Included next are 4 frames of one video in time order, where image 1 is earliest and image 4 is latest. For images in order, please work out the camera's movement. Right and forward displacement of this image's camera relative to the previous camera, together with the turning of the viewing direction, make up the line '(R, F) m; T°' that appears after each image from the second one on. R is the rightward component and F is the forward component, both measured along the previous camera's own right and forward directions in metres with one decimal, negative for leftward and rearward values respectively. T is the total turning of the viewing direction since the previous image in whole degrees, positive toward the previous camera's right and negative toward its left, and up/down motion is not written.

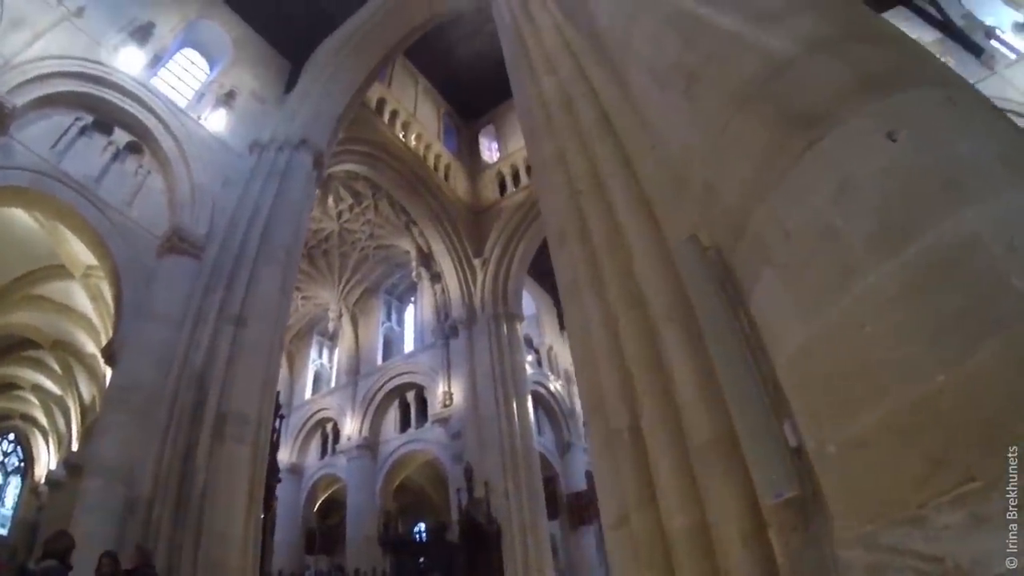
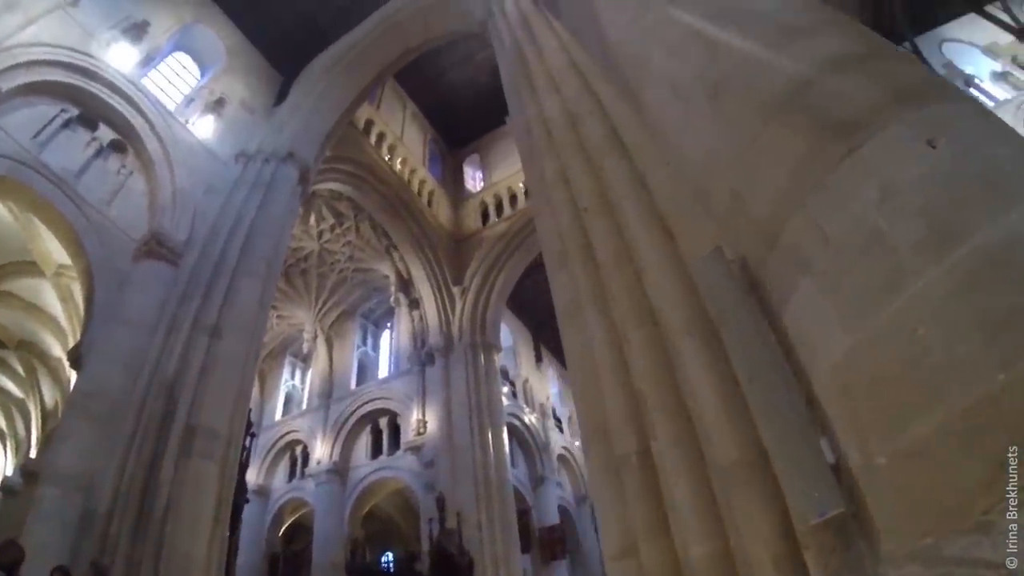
(-0.1, +0.1) m; +3°
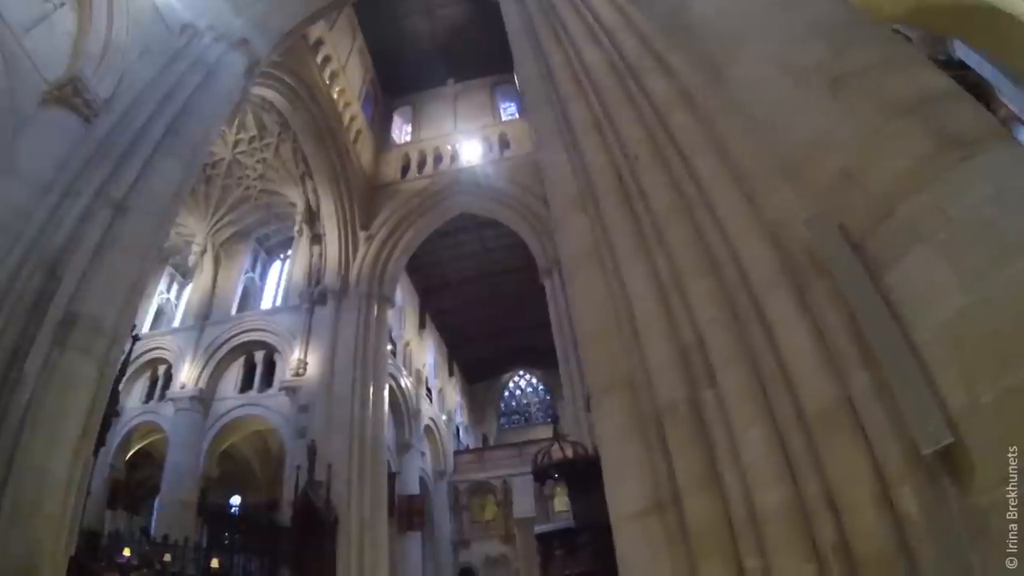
(-0.8, +0.1) m; +14°
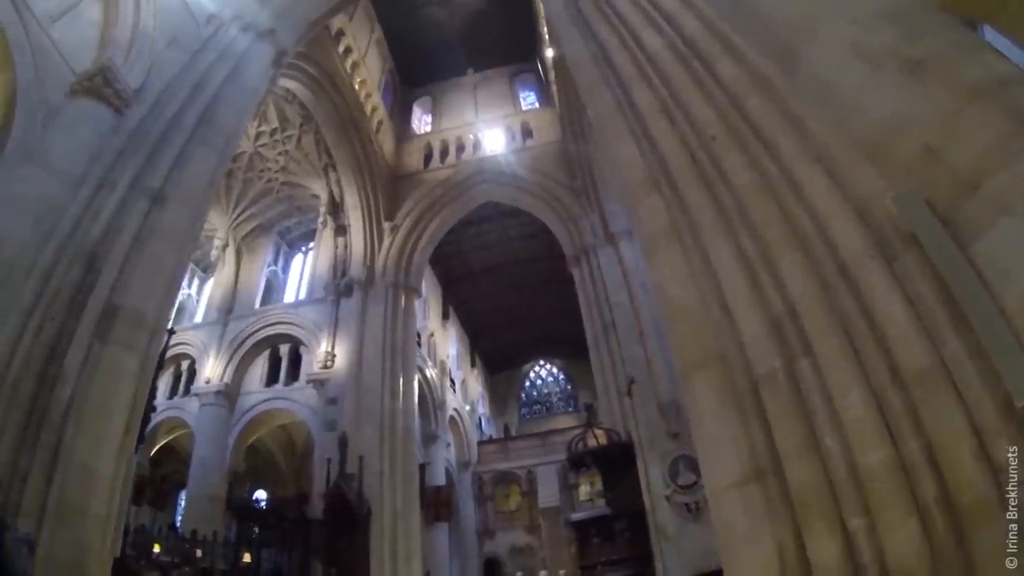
(-0.4, 0.0) m; 0°
